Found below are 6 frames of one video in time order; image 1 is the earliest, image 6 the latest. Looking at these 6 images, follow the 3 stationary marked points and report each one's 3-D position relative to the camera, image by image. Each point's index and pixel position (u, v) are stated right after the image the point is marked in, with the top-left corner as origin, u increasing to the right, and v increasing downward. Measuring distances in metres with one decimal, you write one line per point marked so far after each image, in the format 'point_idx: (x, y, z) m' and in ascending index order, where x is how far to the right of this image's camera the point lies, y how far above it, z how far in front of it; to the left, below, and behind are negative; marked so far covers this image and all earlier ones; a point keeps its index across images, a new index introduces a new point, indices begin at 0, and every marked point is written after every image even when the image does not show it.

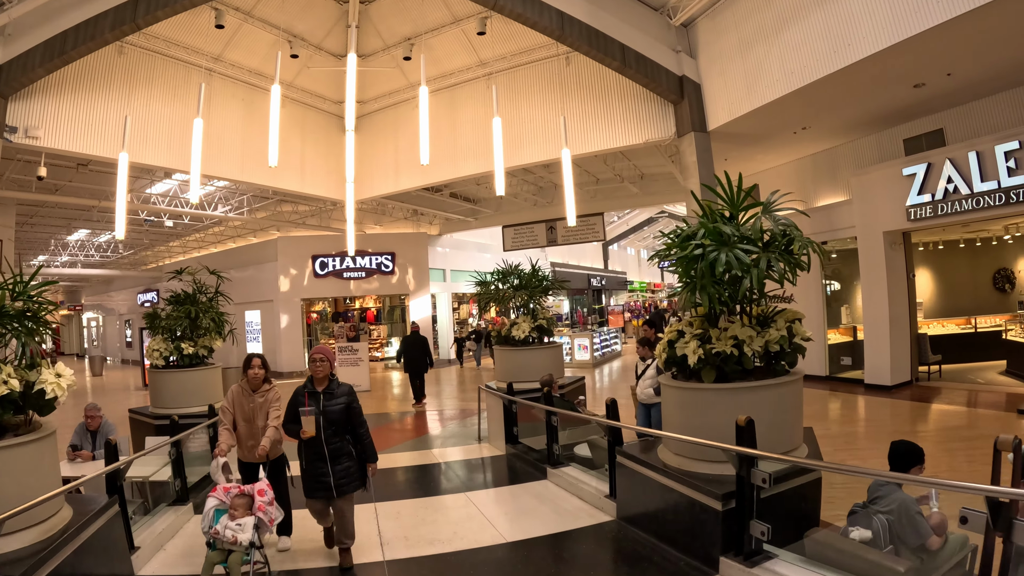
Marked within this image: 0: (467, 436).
0: (-0.6, -2.0, +7.2) m
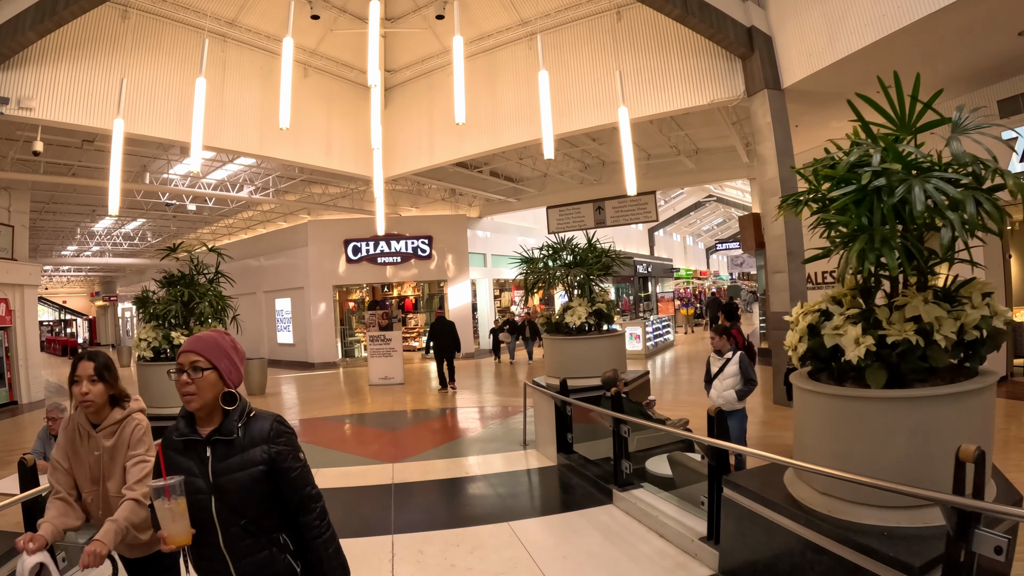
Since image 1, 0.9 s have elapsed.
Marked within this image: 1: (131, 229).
0: (0.0, -1.8, +6.1) m
1: (-12.0, +1.8, +16.3) m
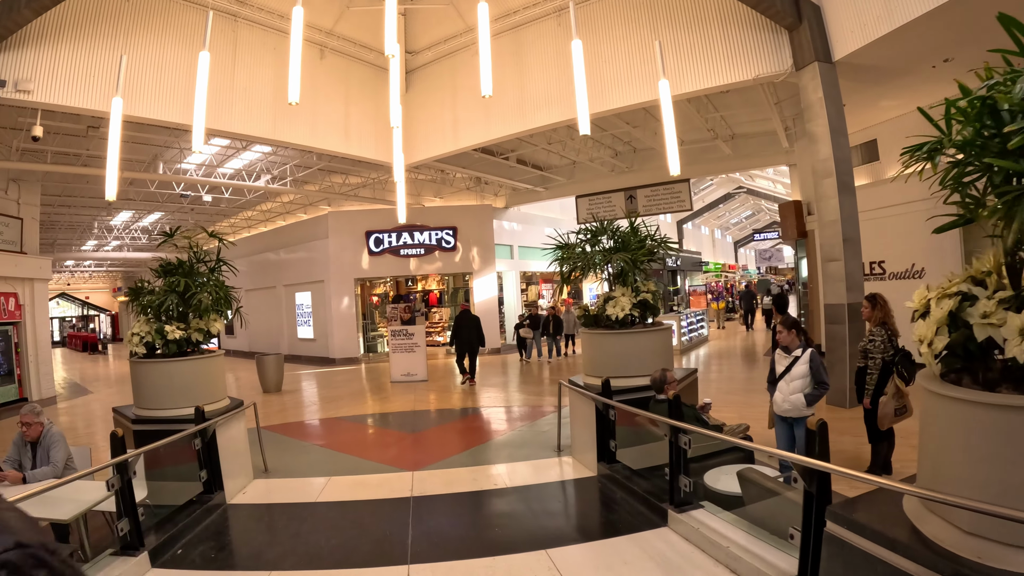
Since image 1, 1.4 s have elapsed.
0: (+0.4, -1.6, +5.5) m
1: (-11.2, +2.0, +16.2) m
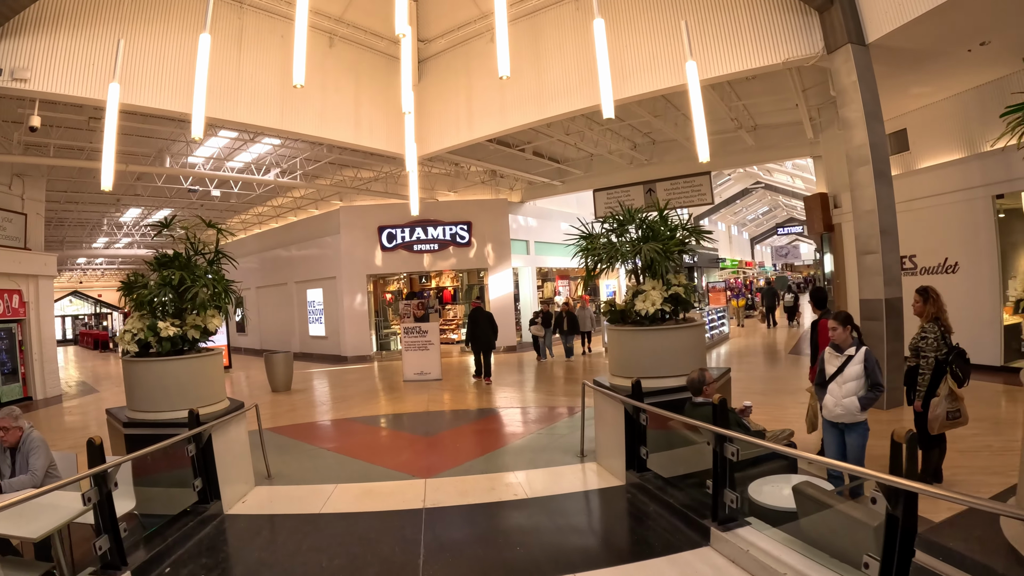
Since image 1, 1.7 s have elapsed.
0: (+0.6, -1.6, +5.2) m
1: (-10.8, +2.1, +16.1) m
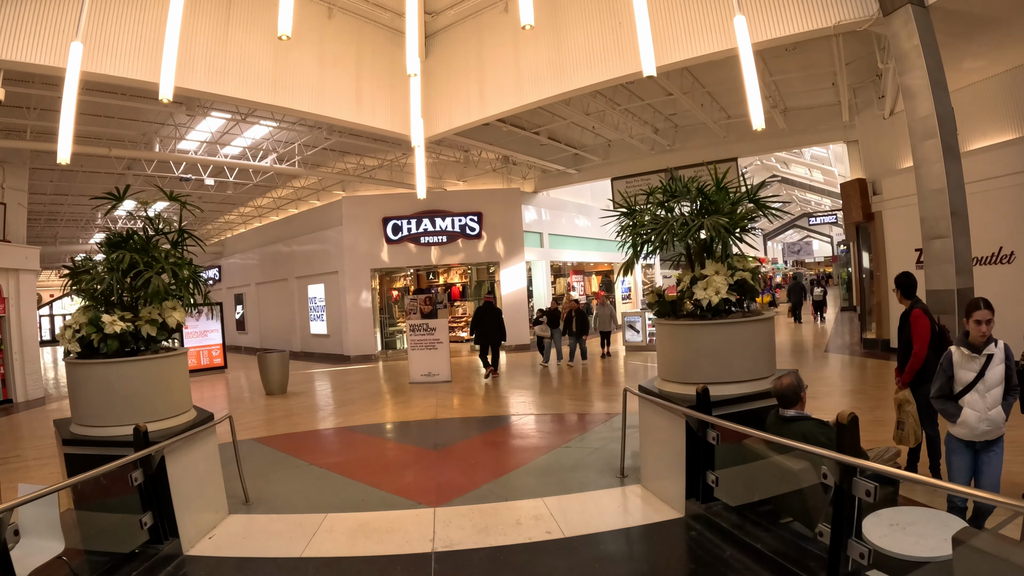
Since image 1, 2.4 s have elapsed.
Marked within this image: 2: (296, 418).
0: (+0.8, -1.5, +4.3) m
1: (-10.4, +2.2, +15.5) m
2: (-3.1, -1.9, +7.5) m
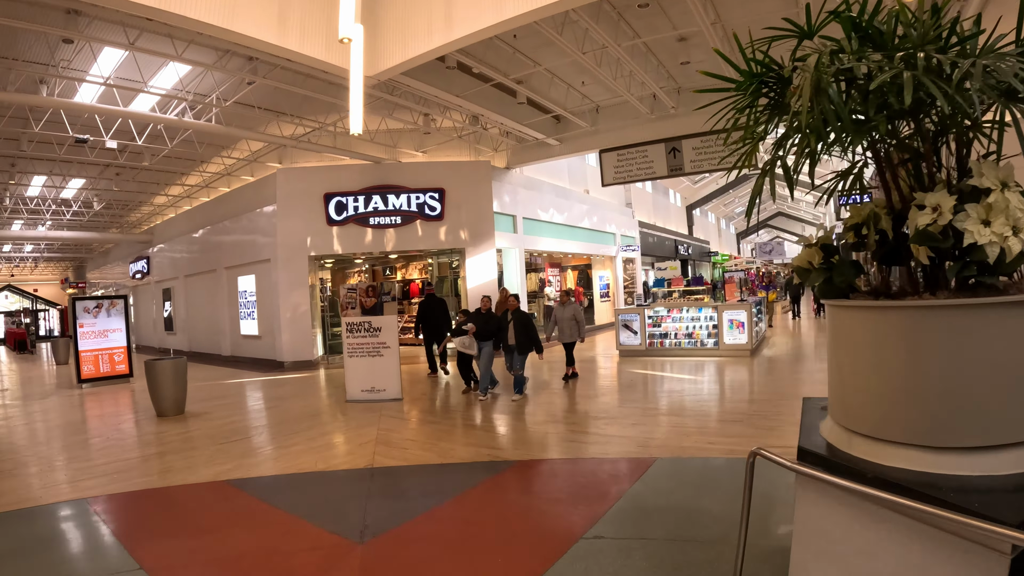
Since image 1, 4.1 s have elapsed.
0: (+0.7, -1.3, +2.4) m
1: (-10.9, +2.4, +13.0) m
2: (-3.3, -1.7, +5.4) m
